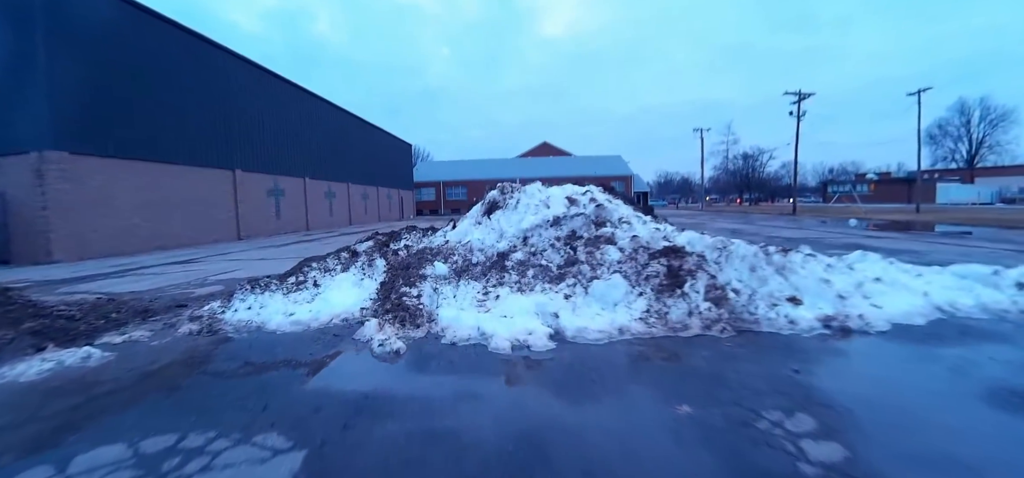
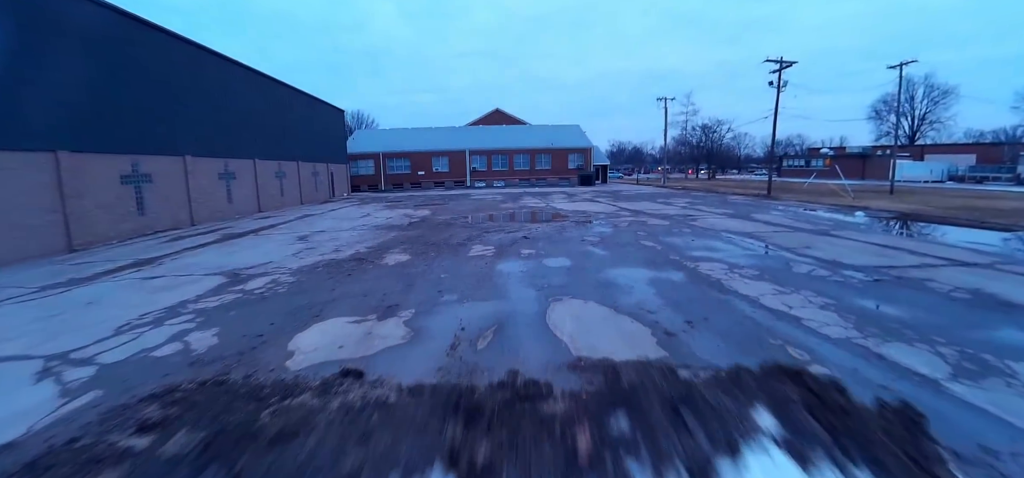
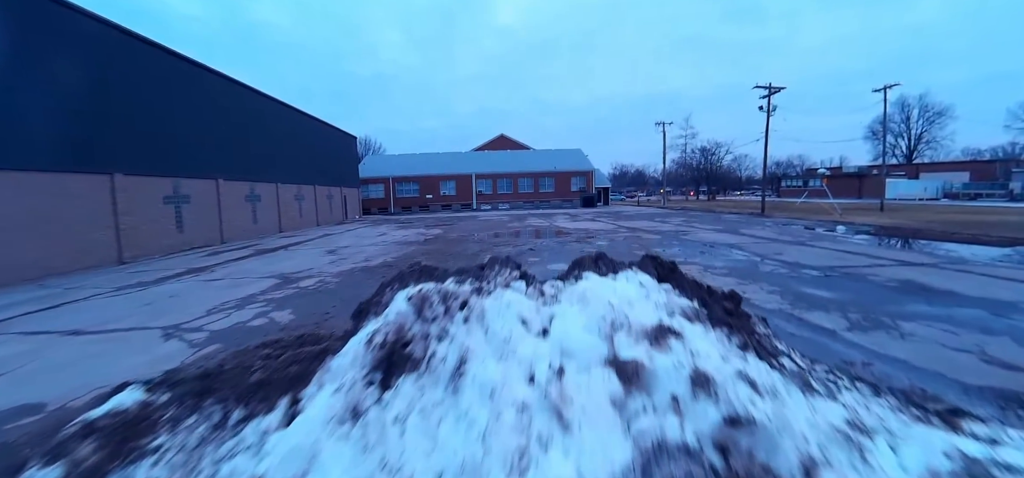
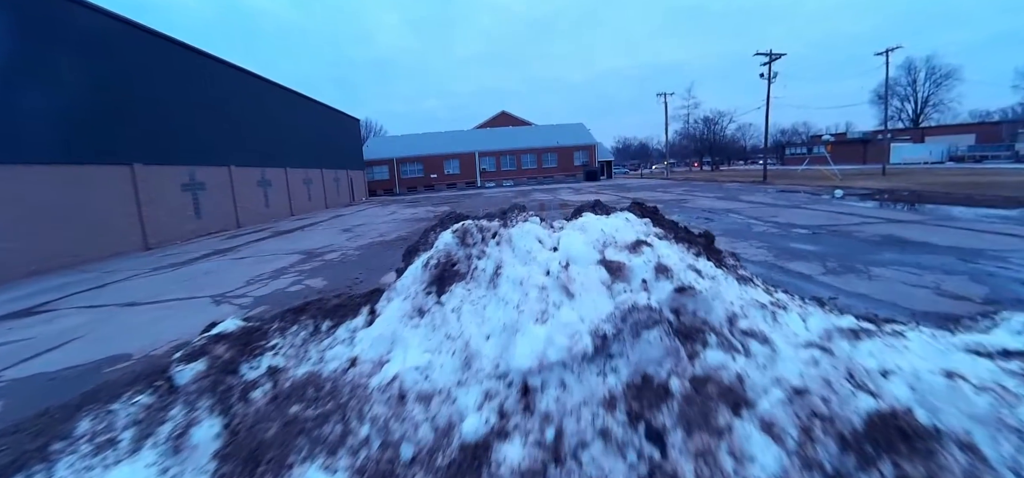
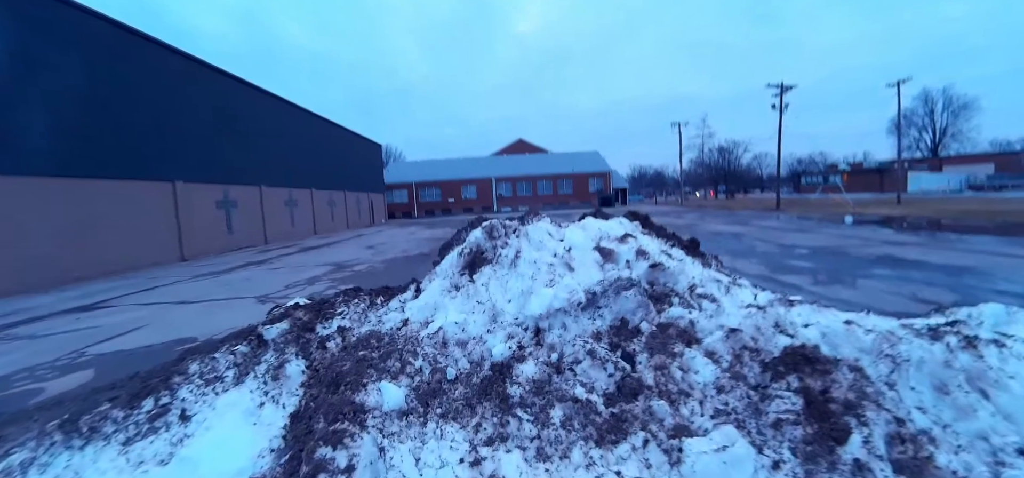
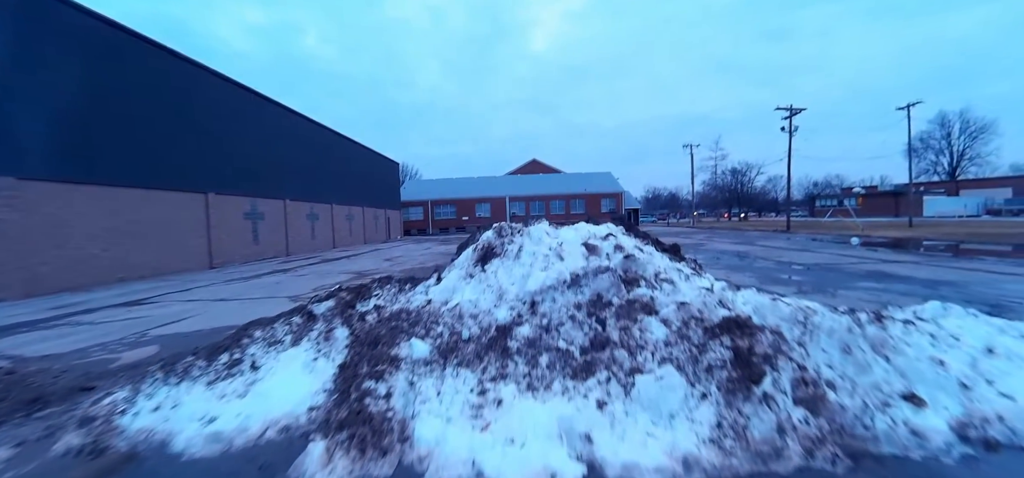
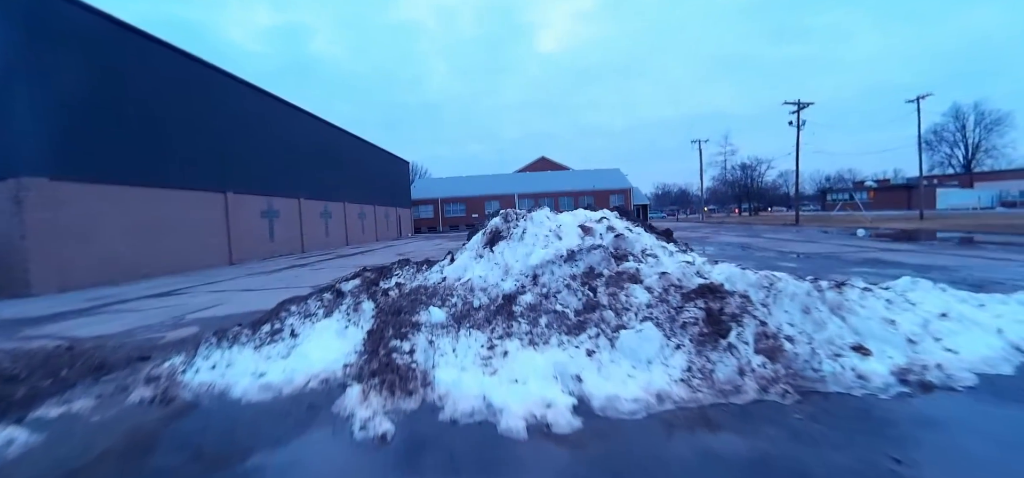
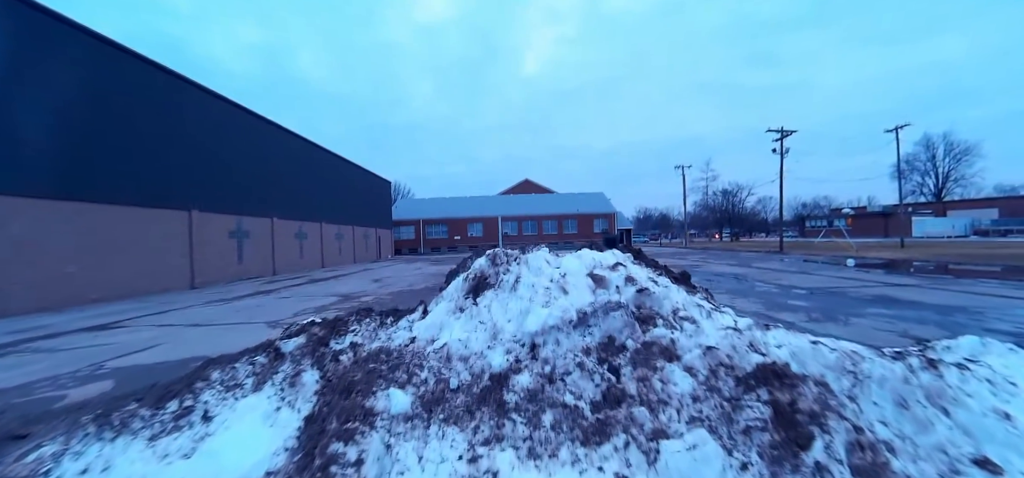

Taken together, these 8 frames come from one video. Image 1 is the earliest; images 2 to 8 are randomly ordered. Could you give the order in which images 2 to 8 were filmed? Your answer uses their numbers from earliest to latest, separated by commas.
7, 6, 8, 5, 4, 3, 2
